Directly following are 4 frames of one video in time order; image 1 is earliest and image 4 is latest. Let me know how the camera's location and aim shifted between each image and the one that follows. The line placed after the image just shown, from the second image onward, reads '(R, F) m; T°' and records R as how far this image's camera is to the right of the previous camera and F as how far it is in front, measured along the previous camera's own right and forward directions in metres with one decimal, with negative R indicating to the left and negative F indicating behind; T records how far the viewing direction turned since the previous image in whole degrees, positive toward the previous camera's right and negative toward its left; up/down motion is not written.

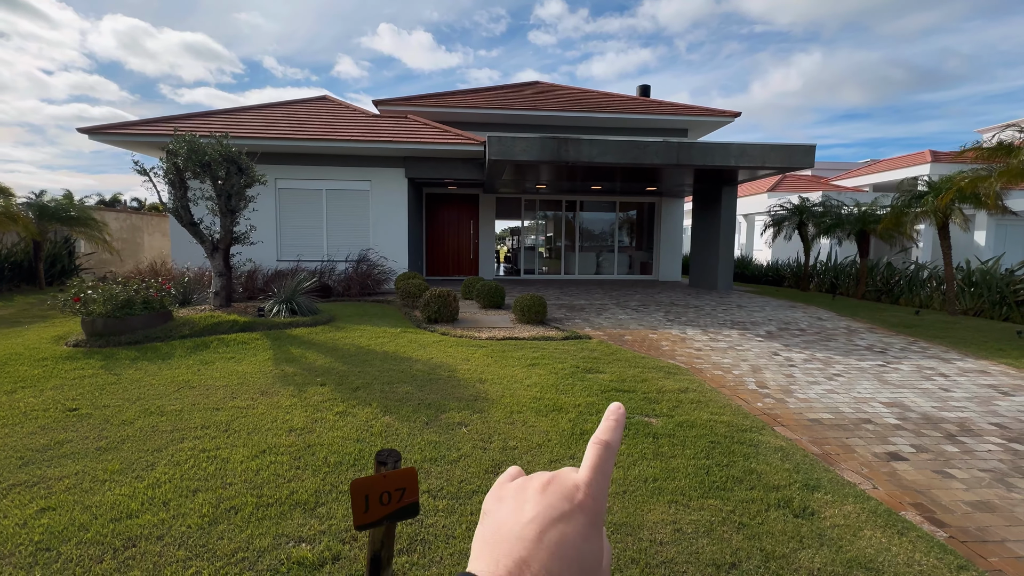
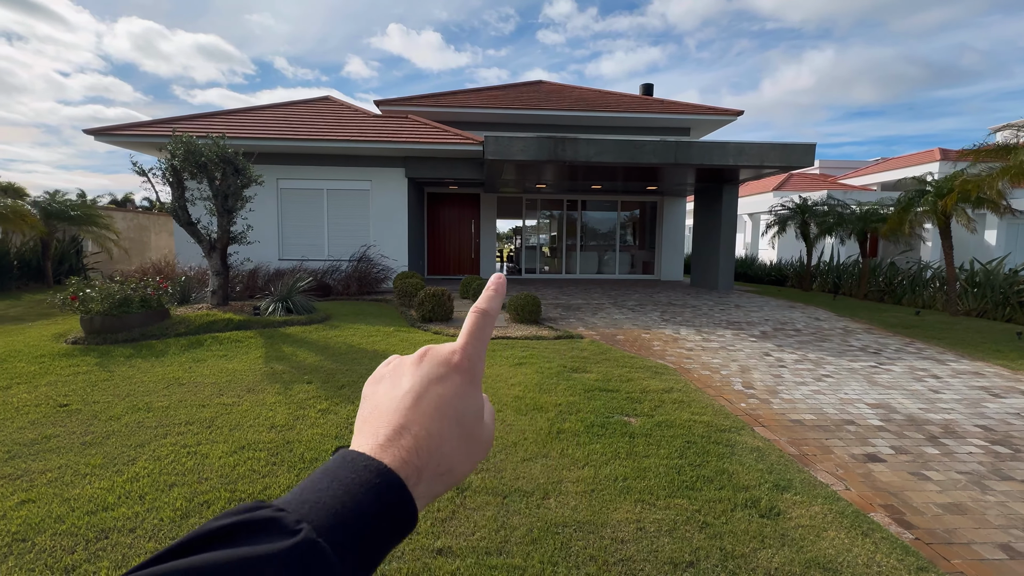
(+0.2, 0.0) m; -1°
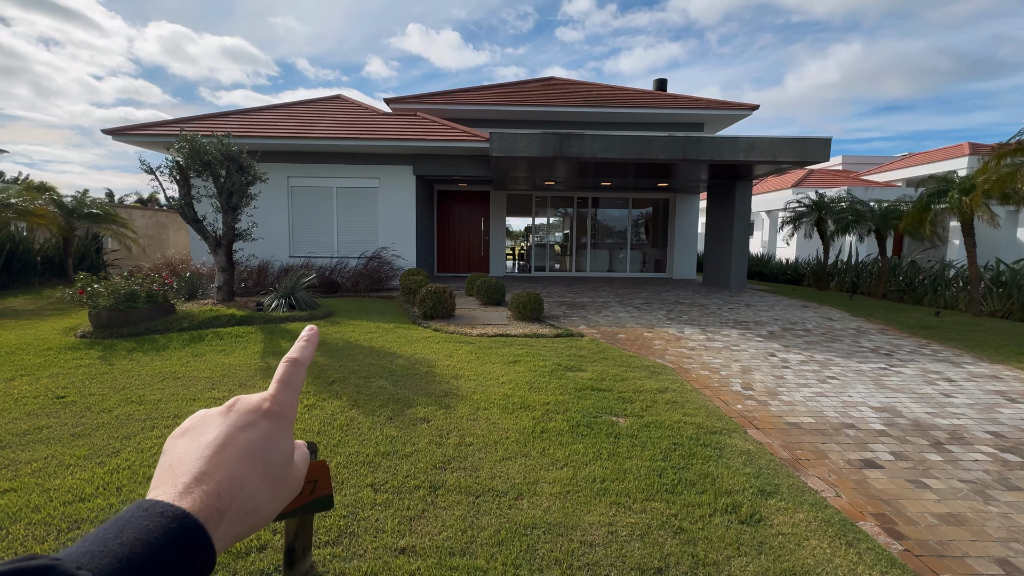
(+0.3, +0.1) m; -2°
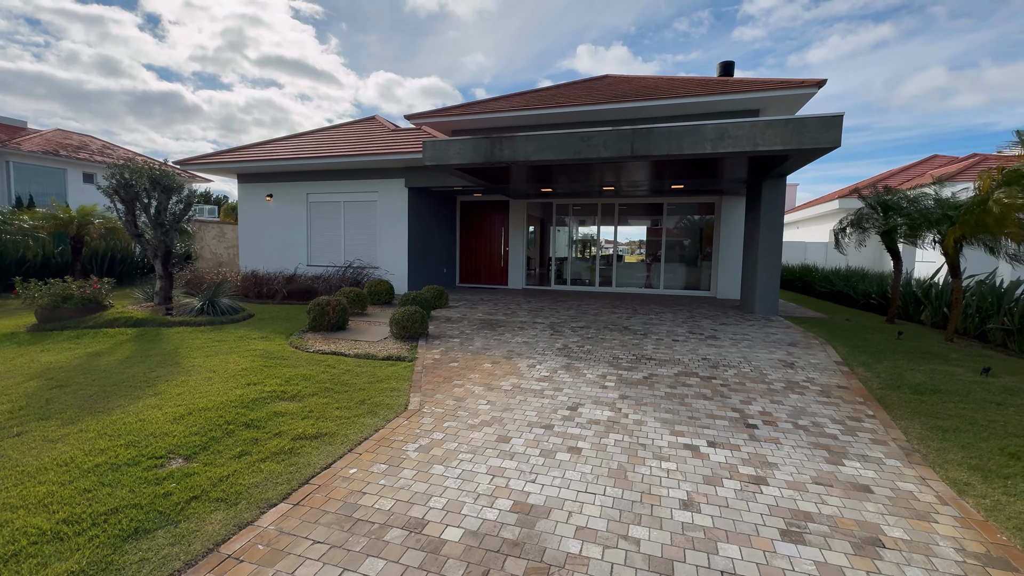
(+4.3, +1.5) m; -19°
